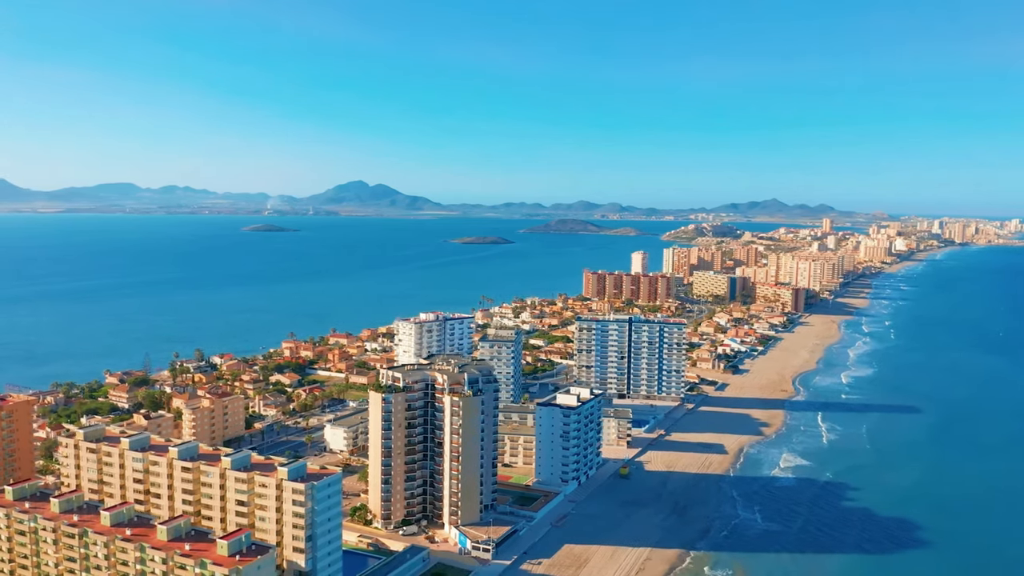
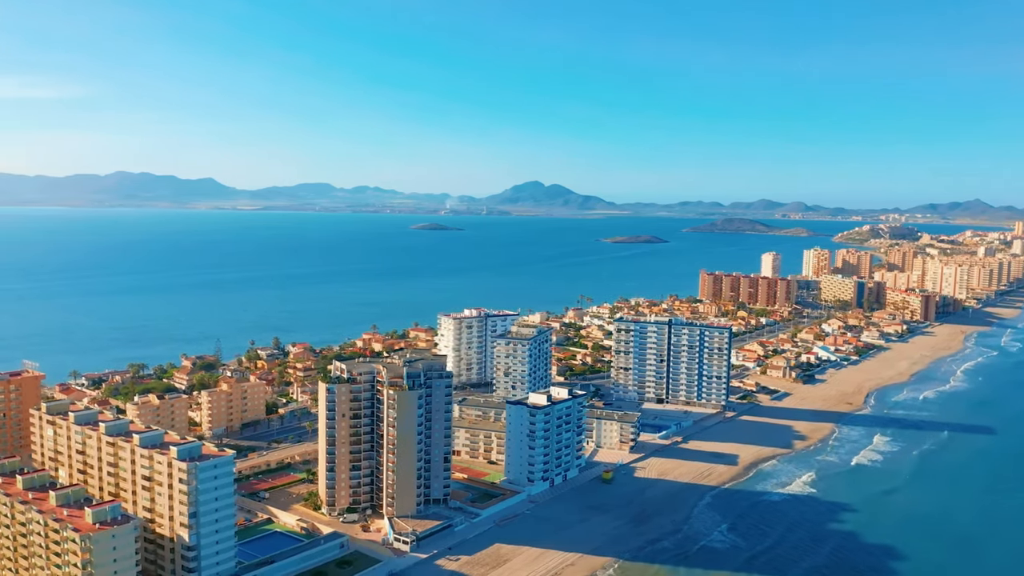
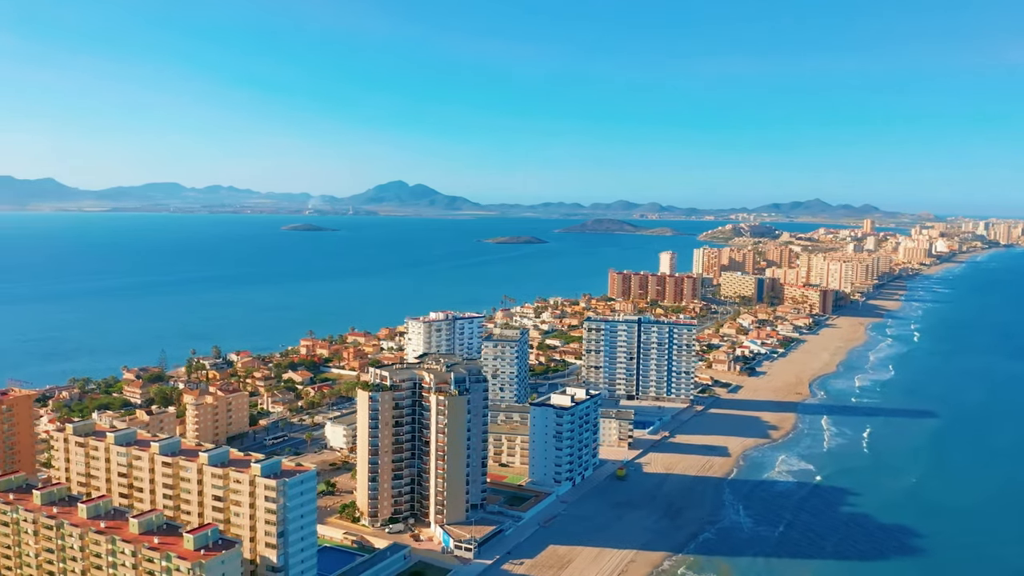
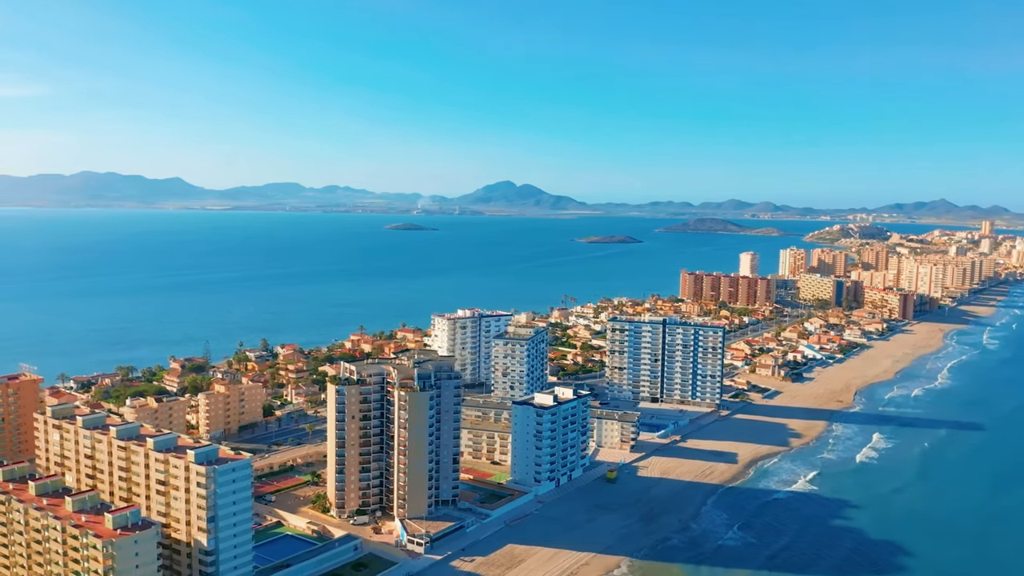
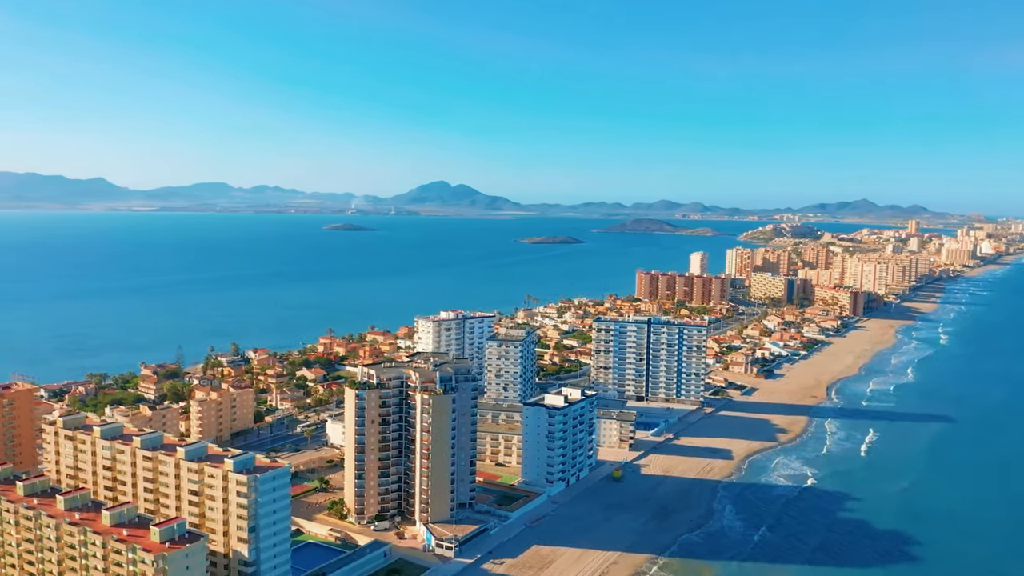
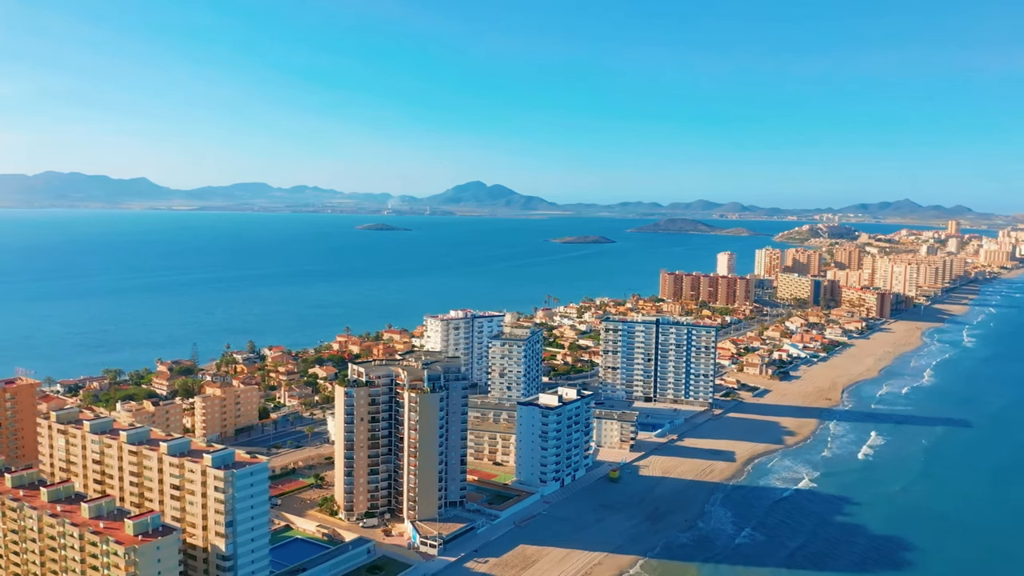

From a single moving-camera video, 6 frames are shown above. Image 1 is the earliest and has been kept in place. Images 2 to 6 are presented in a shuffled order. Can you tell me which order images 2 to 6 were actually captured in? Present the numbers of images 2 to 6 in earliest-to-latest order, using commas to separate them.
3, 5, 6, 4, 2
